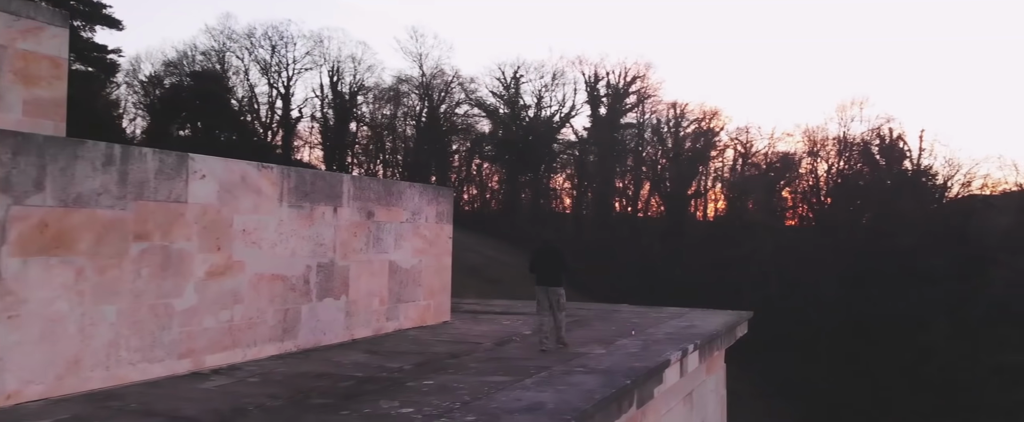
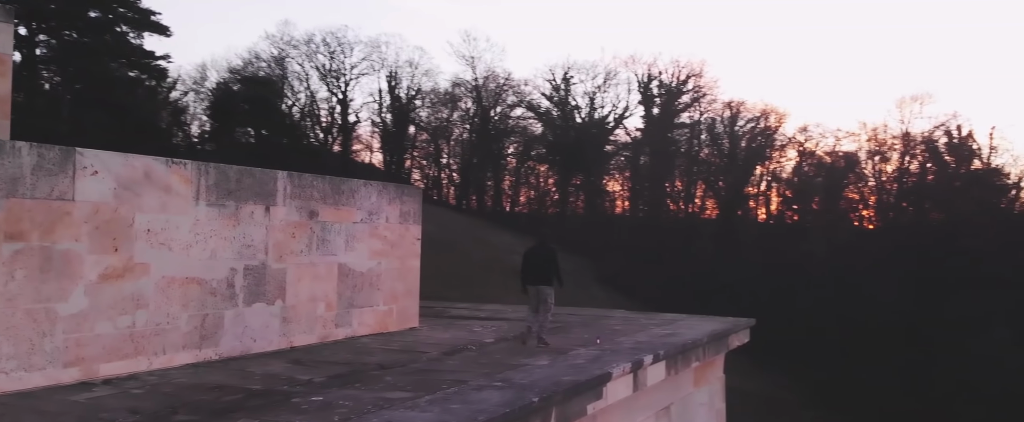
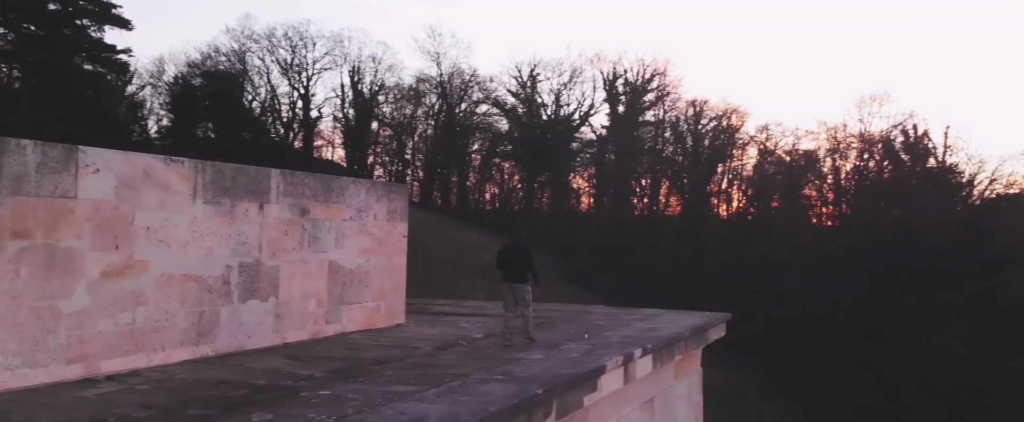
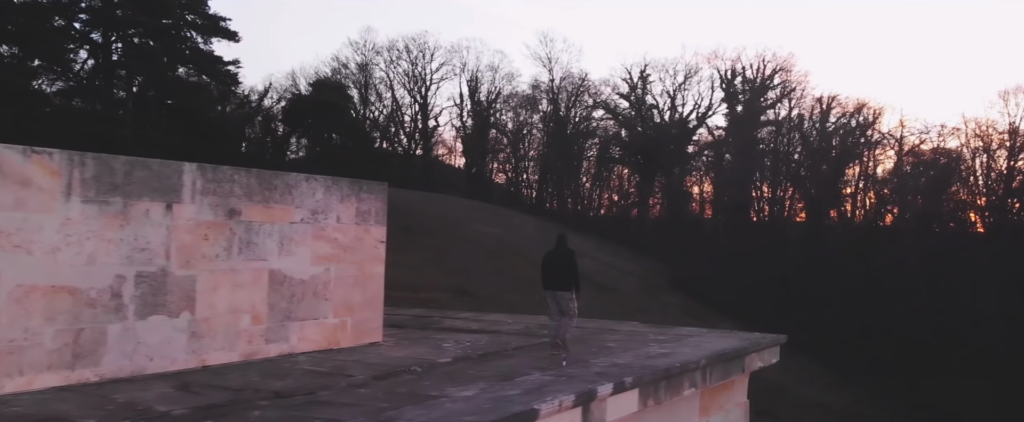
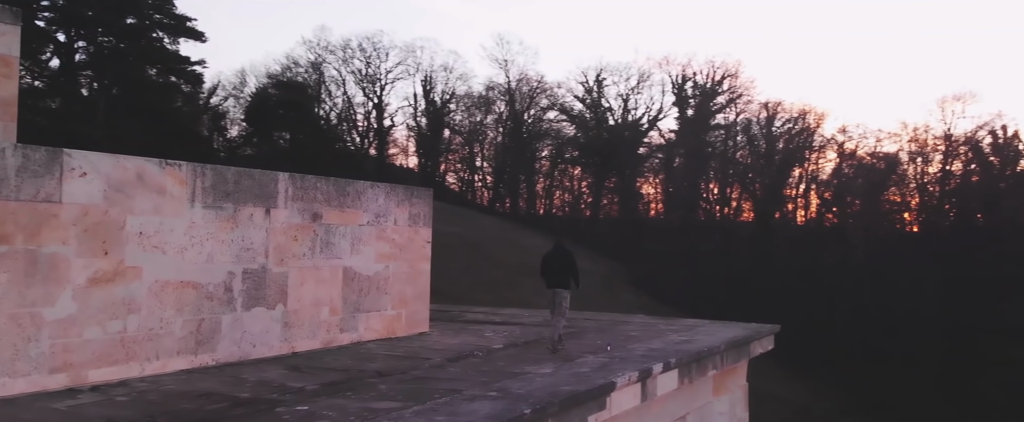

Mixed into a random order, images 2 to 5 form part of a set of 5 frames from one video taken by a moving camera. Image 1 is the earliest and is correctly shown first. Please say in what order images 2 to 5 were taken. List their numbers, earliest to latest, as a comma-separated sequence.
3, 2, 5, 4
